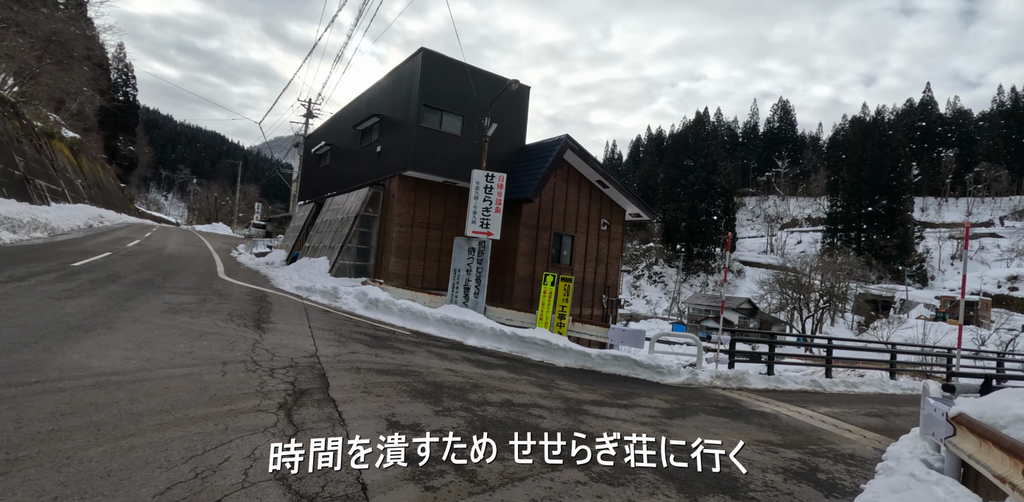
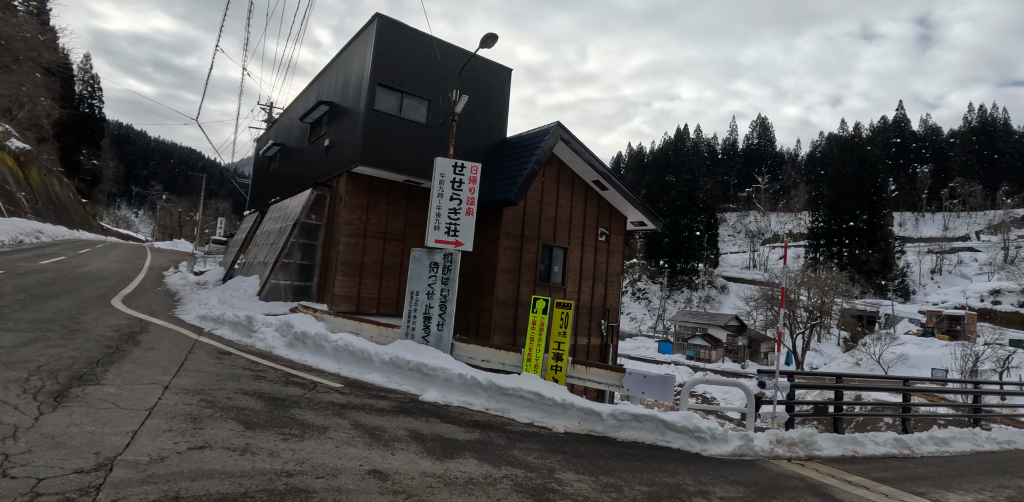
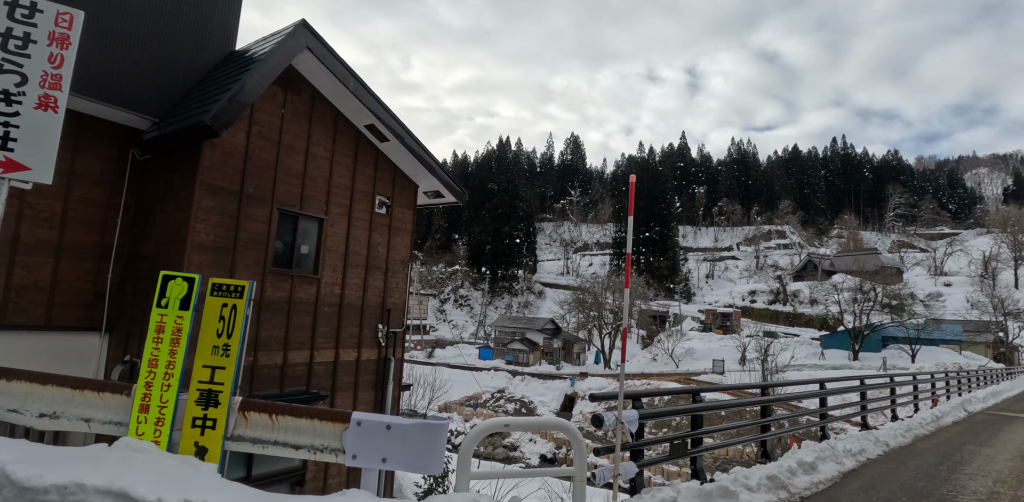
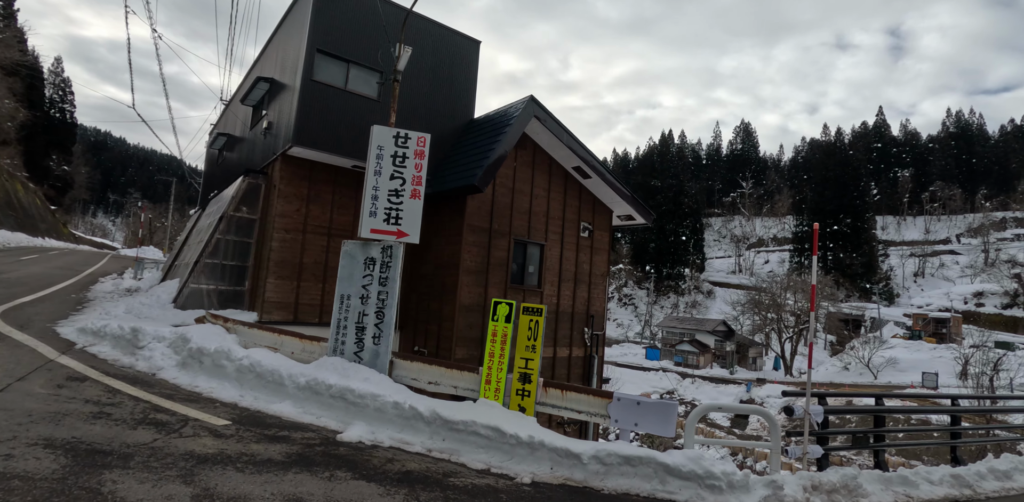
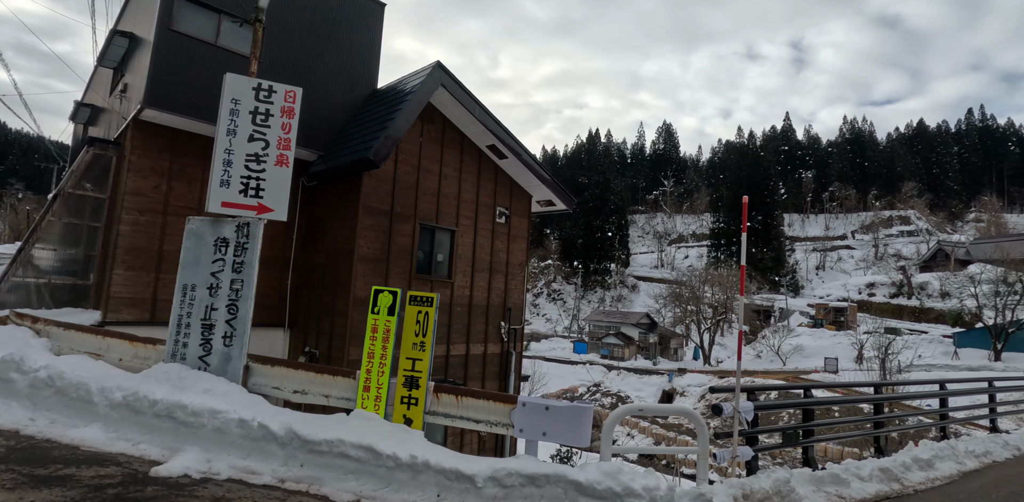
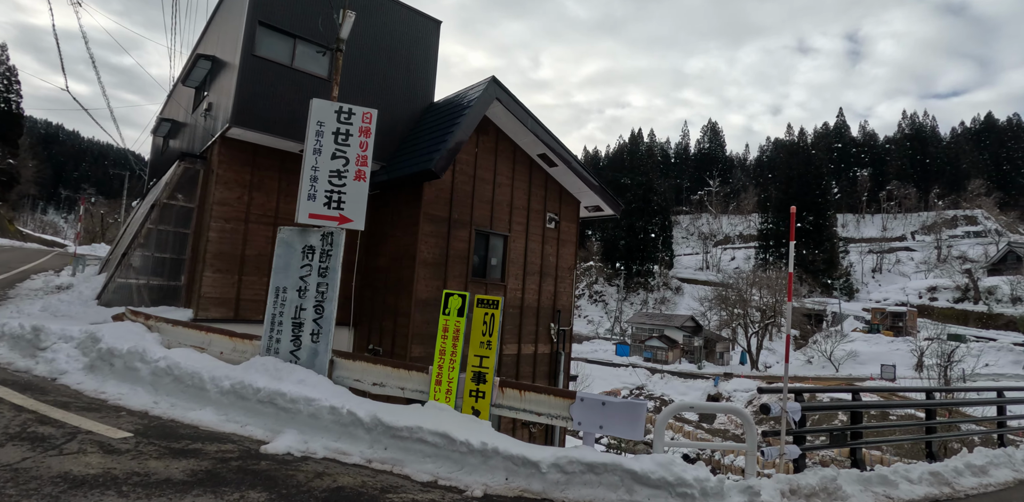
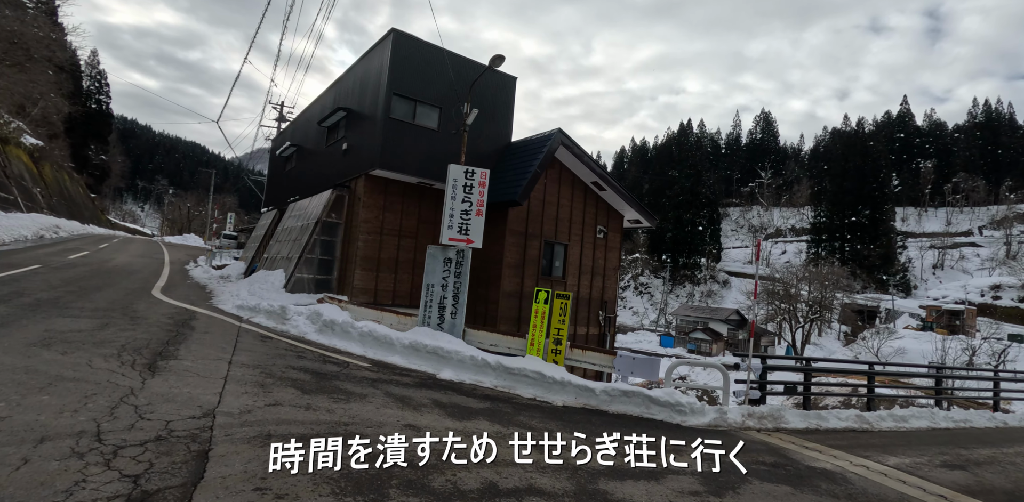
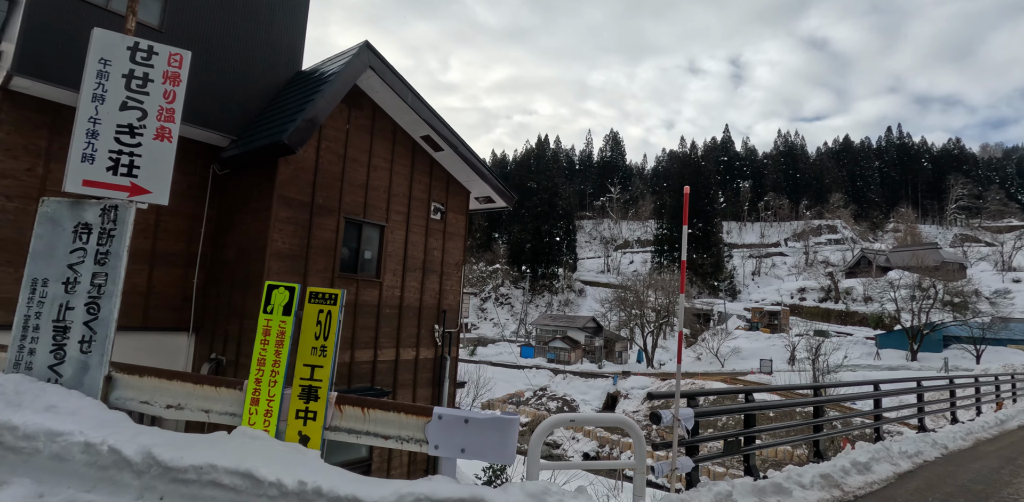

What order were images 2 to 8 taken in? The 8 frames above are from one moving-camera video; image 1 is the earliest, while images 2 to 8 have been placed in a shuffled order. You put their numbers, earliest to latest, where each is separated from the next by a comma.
7, 2, 4, 6, 5, 8, 3
